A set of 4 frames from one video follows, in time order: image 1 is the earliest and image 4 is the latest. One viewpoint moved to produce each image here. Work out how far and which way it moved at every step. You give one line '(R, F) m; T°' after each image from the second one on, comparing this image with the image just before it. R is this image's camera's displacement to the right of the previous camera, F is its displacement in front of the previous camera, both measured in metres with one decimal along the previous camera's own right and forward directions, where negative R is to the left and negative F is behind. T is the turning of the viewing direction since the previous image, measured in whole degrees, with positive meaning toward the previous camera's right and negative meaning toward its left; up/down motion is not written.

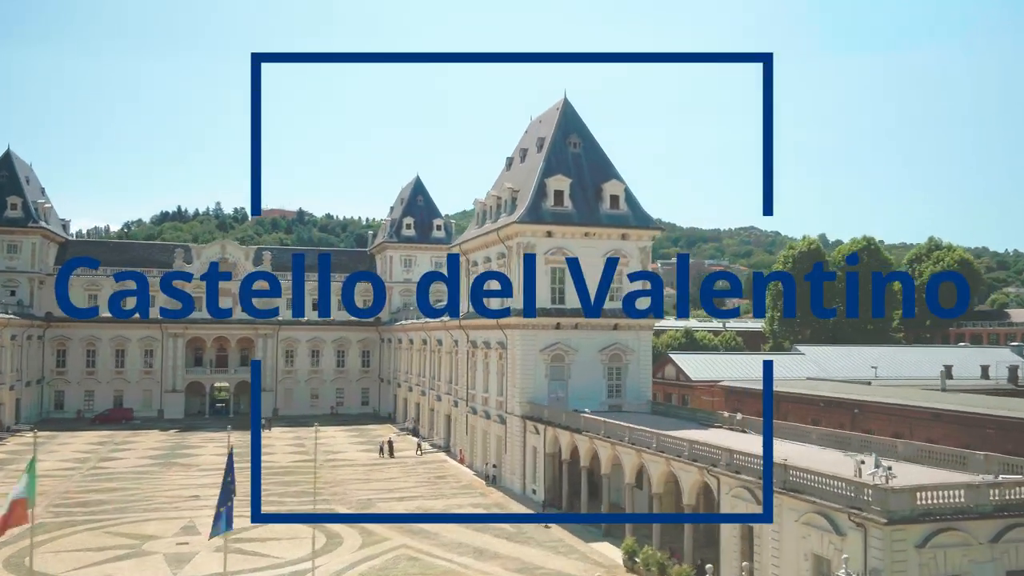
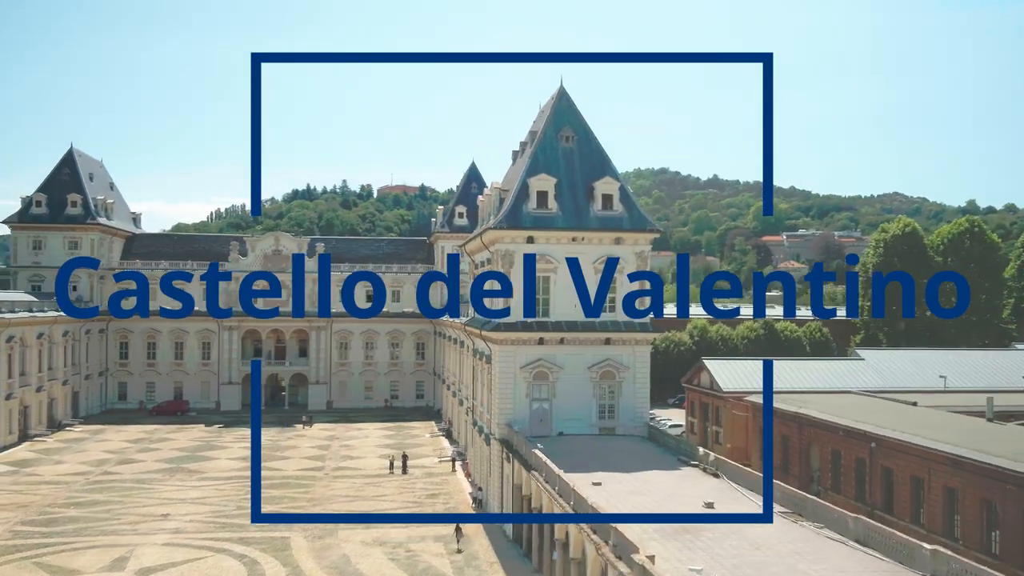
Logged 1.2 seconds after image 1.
(+5.7, +3.6) m; -8°
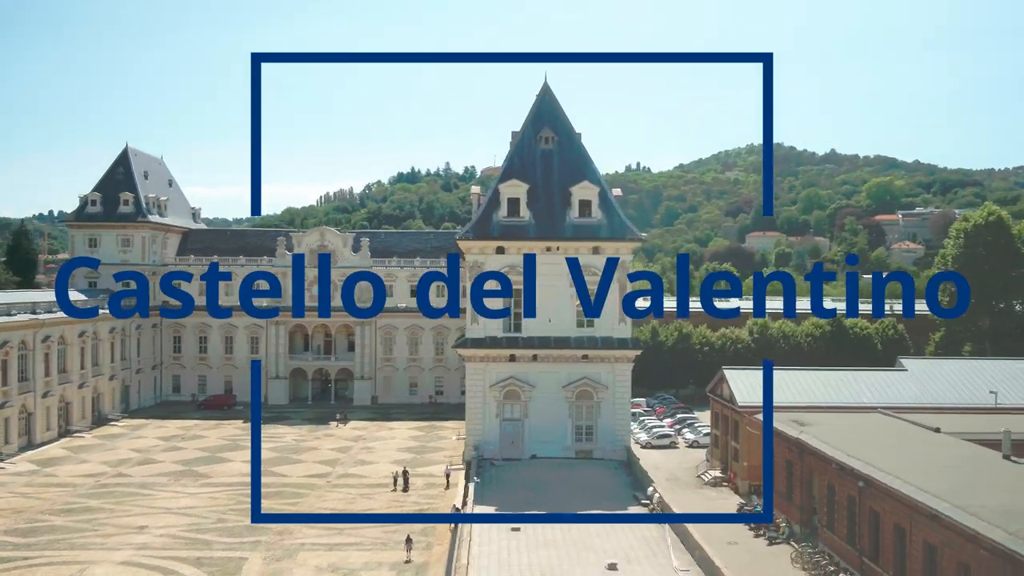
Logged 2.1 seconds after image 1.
(+5.0, +2.3) m; -7°
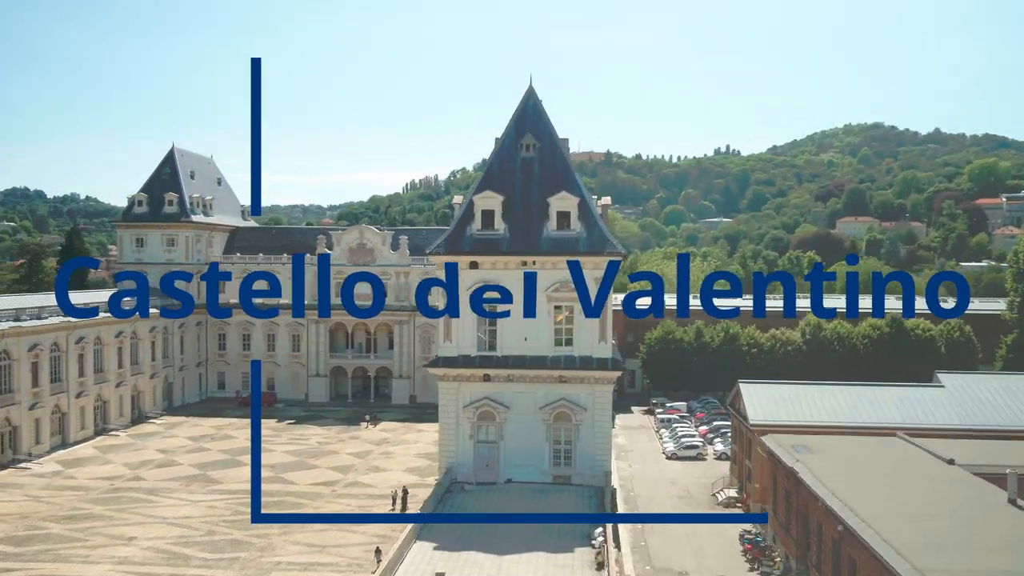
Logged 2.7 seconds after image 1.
(+3.9, +1.6) m; -6°
